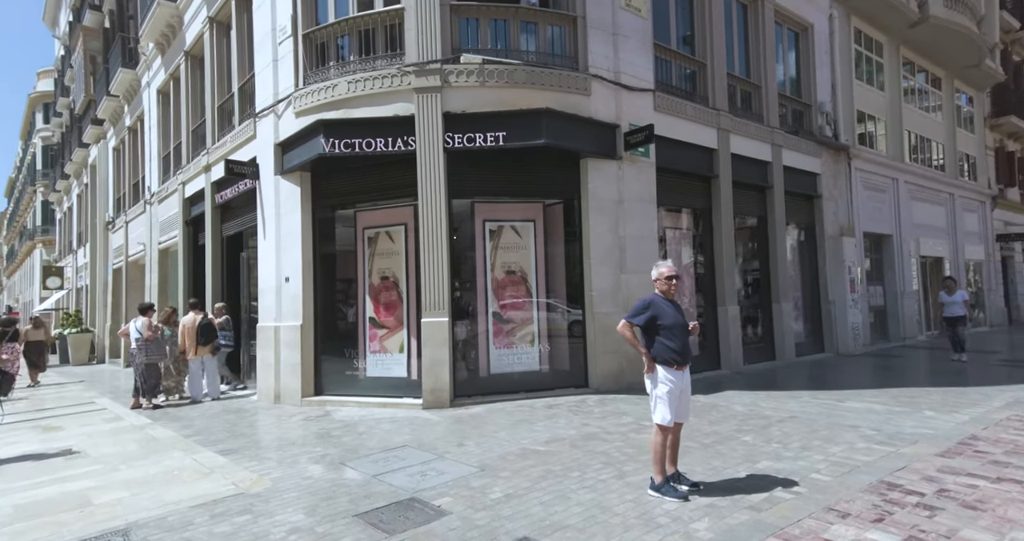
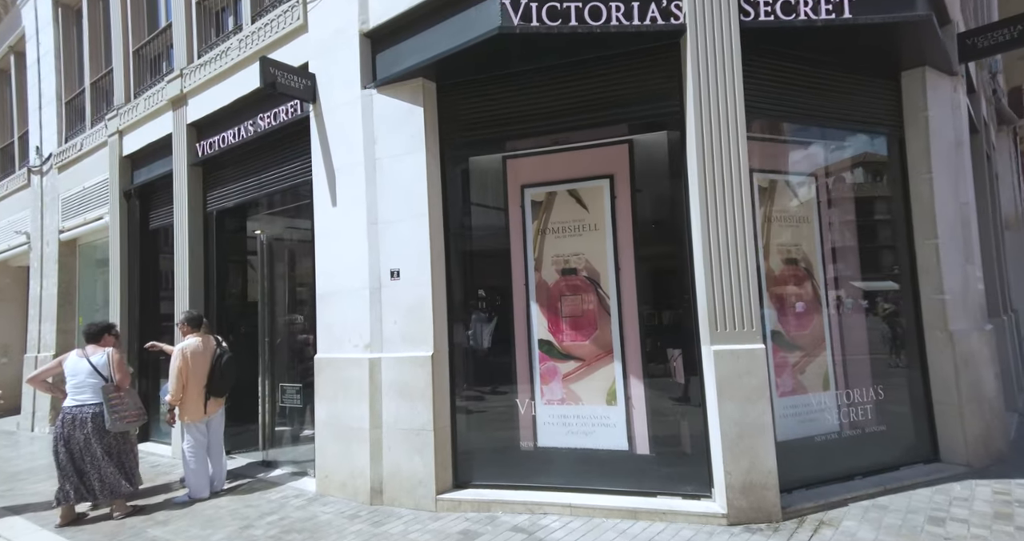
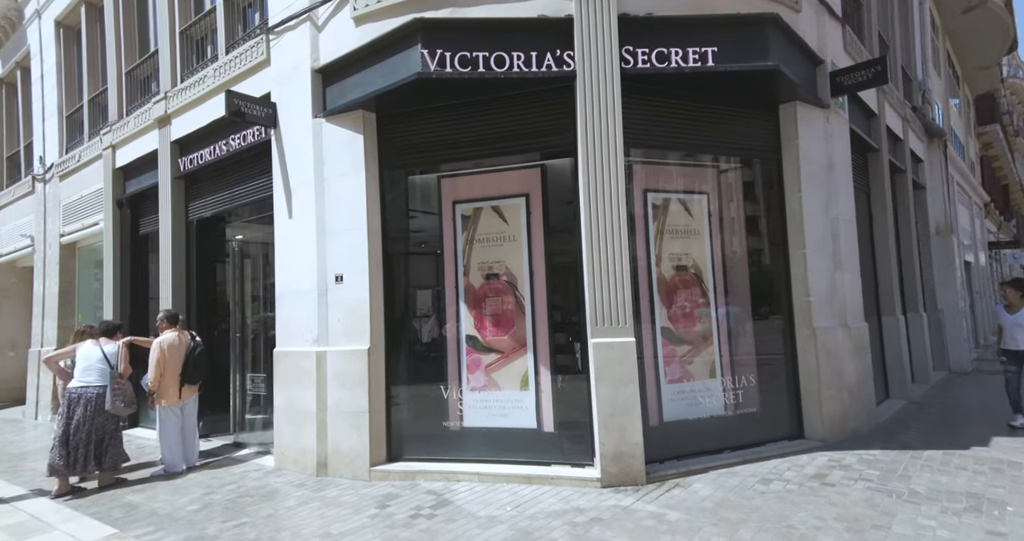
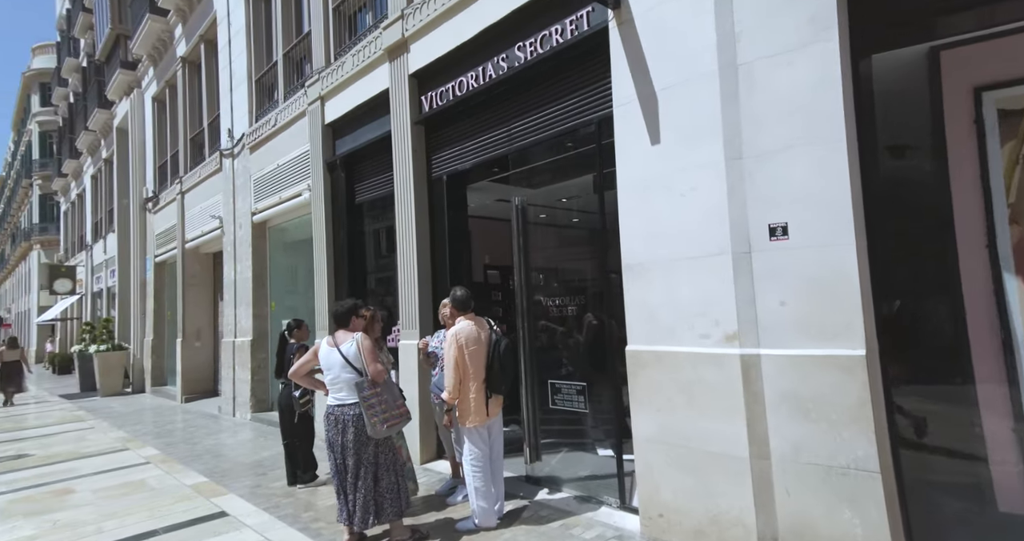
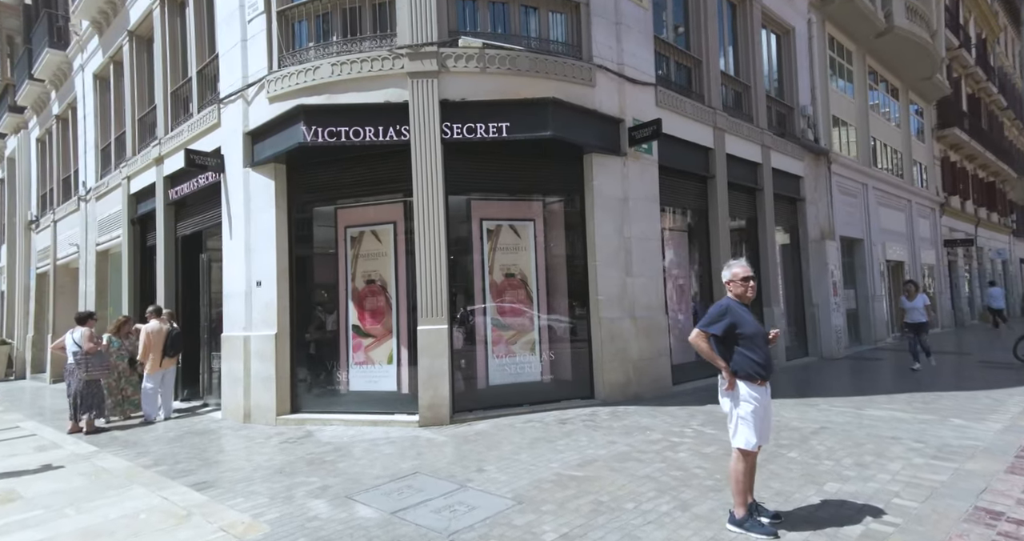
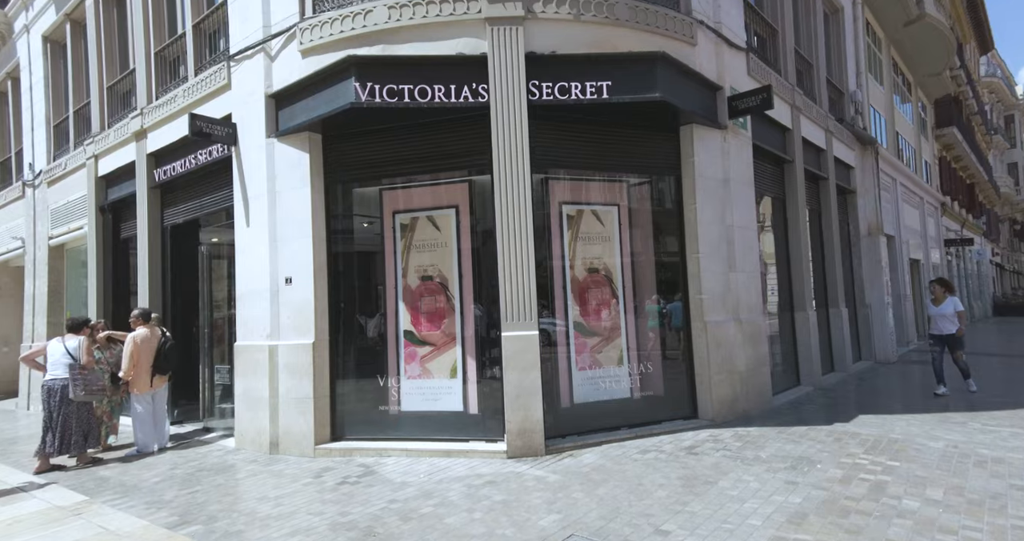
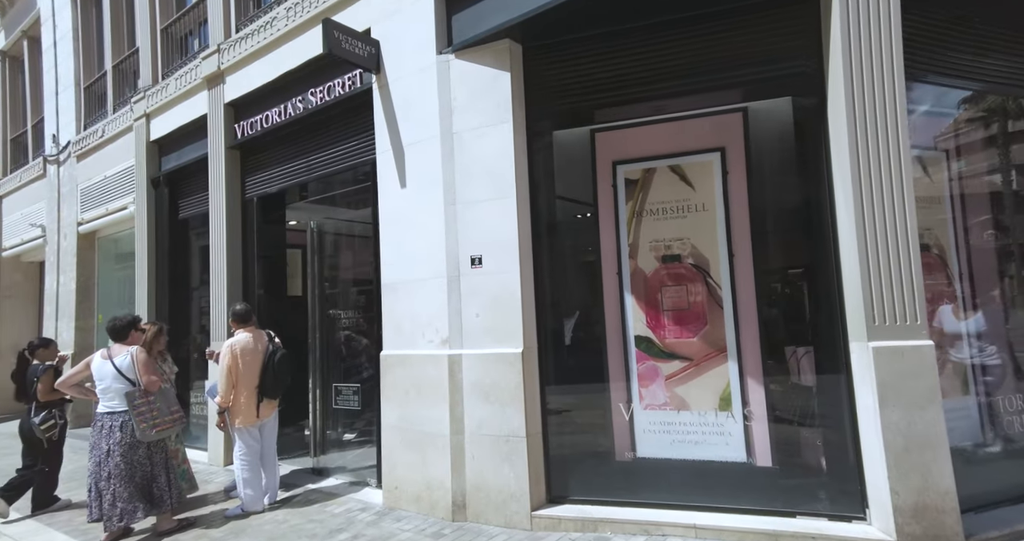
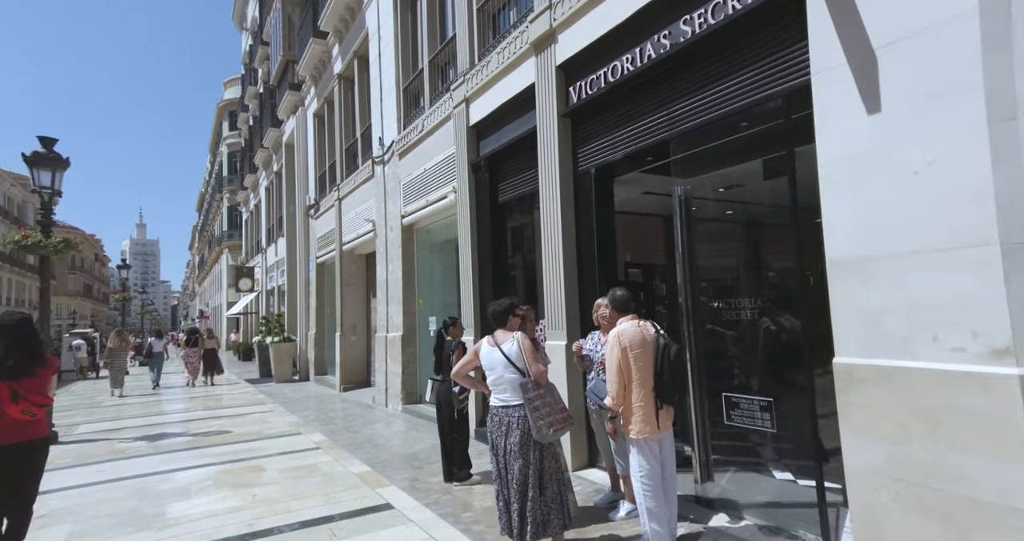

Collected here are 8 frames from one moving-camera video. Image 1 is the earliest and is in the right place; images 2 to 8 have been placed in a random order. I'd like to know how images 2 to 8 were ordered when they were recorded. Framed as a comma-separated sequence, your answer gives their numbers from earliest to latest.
5, 6, 3, 2, 7, 4, 8
